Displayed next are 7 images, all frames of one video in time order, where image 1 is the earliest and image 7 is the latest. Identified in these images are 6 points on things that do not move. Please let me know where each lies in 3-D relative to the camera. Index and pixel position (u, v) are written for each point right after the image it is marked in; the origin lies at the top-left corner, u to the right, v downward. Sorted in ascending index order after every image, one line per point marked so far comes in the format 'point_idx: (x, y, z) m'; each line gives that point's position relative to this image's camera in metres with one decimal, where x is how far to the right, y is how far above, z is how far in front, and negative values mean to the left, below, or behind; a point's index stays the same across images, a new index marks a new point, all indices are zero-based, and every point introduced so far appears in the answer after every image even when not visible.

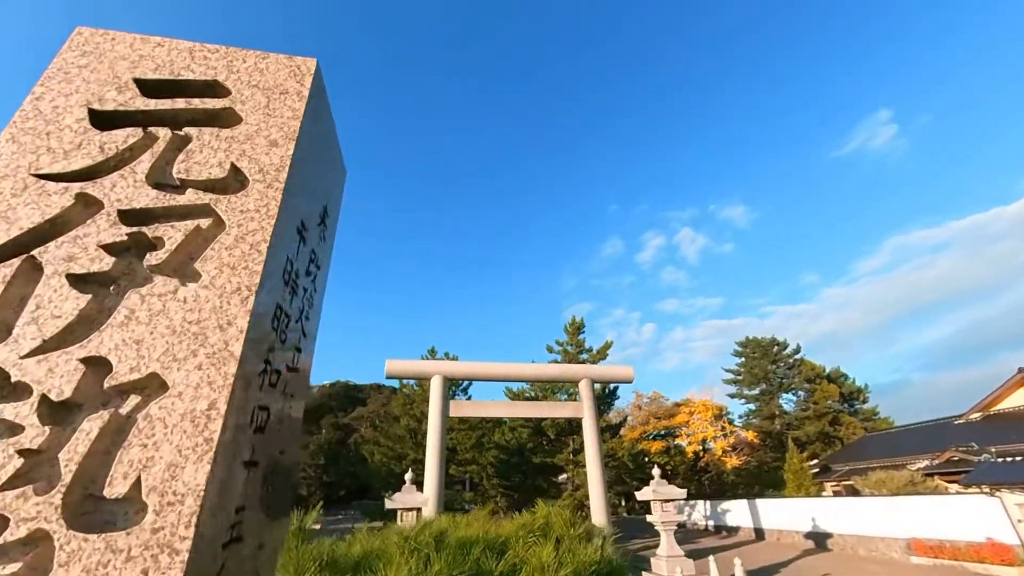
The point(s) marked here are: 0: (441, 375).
0: (-2.3, -2.8, +13.8) m
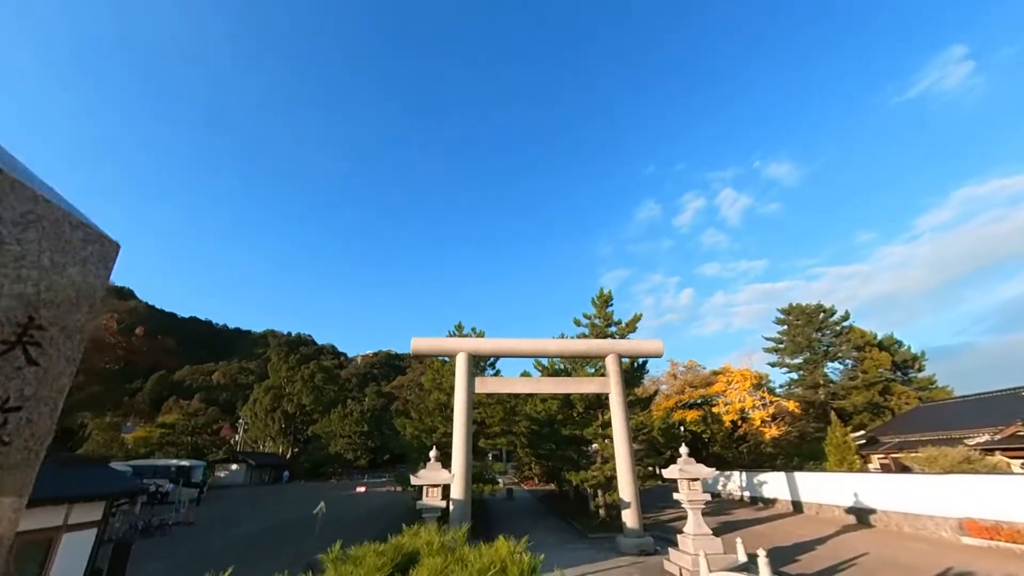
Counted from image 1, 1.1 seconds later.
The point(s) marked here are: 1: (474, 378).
0: (-1.5, -2.1, +13.9) m
1: (-1.2, -2.9, +13.9) m
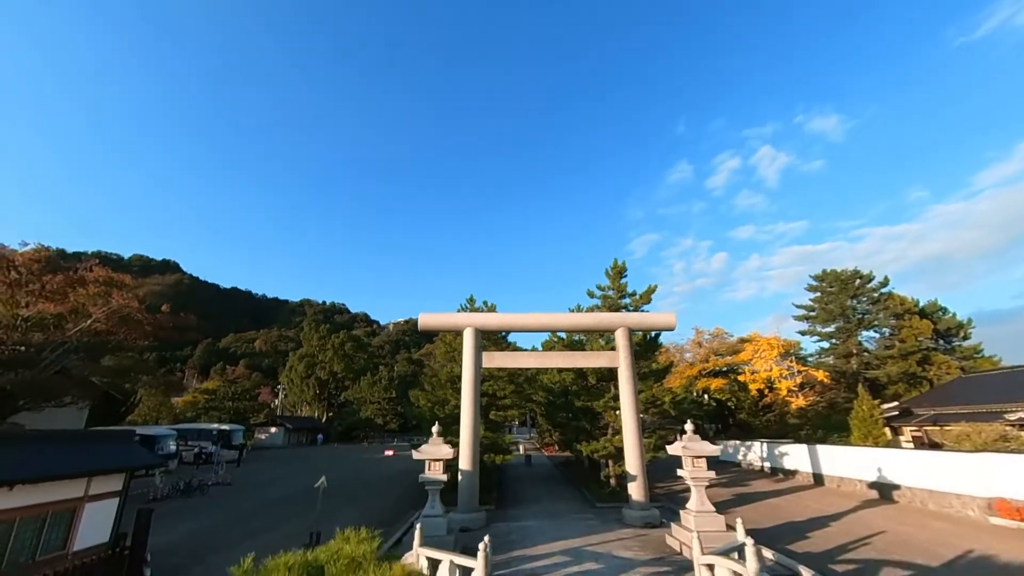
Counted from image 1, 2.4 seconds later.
0: (-1.3, -1.3, +13.9) m
1: (-1.0, -2.1, +13.9) m
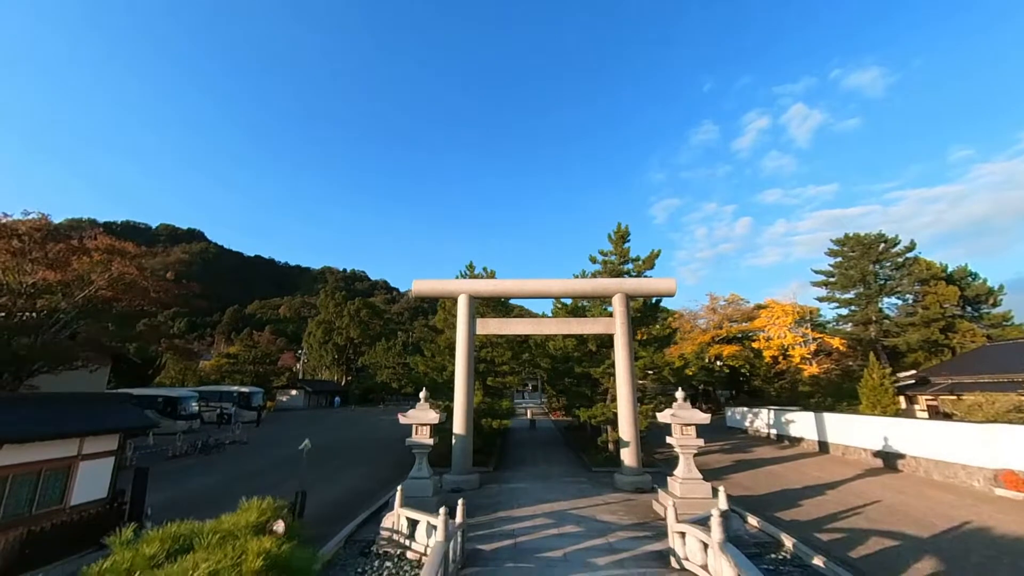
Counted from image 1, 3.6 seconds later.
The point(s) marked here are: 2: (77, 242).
0: (-1.4, -0.2, +13.7) m
1: (-1.1, -1.0, +13.8) m
2: (-13.6, +1.4, +13.5) m
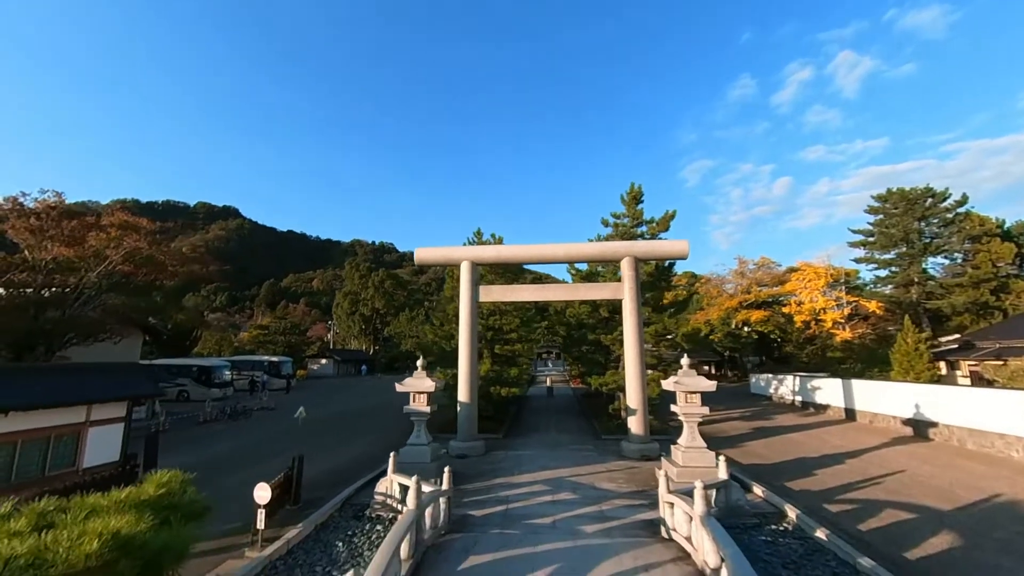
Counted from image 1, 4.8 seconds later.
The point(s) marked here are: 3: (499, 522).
0: (-1.3, +0.8, +13.4) m
1: (-1.0, +0.1, +13.6) m
2: (-13.5, +2.2, +13.8) m
3: (-0.2, -3.8, +7.1) m
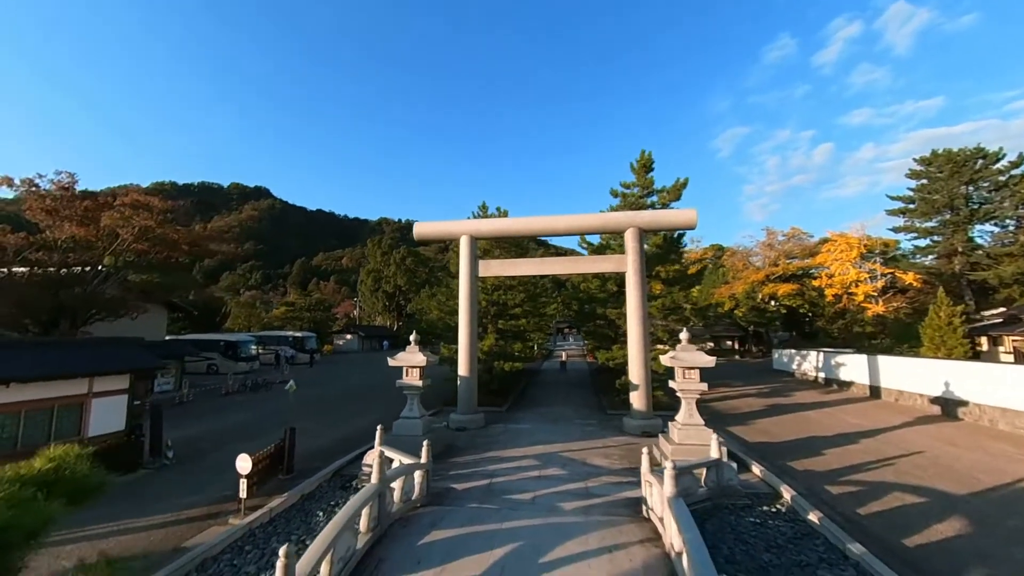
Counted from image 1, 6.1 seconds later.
0: (-1.2, +1.6, +13.2) m
1: (-0.9, +0.9, +13.3) m
2: (-13.4, +3.0, +14.2) m
3: (-0.5, -3.4, +7.0) m
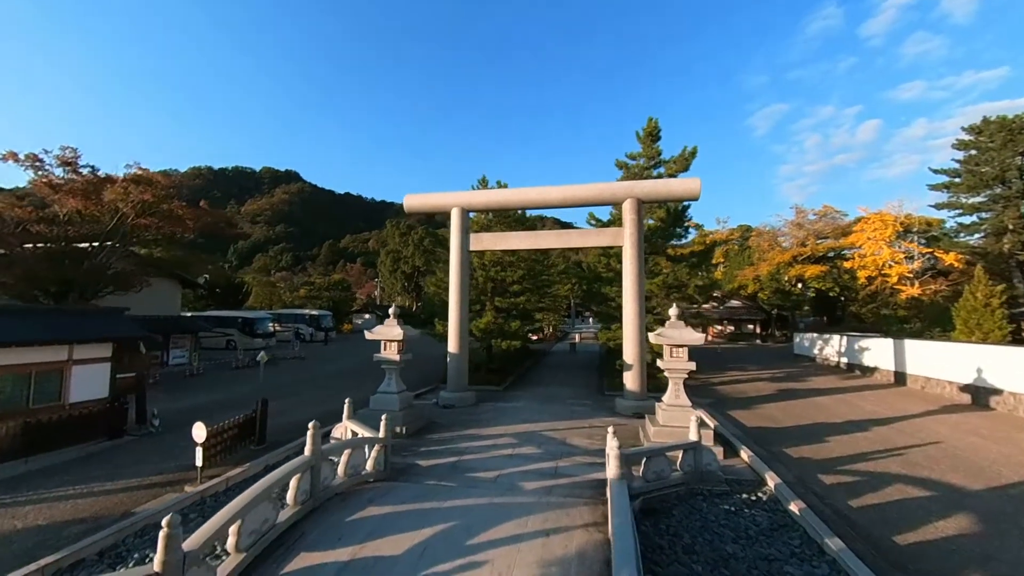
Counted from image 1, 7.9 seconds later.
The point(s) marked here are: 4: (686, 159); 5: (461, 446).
0: (-1.4, +2.4, +12.7) m
1: (-1.1, +1.6, +12.9) m
2: (-13.5, +3.8, +14.4) m
3: (-1.1, -2.9, +6.7) m
4: (+5.5, +4.1, +13.6) m
5: (-0.9, -2.9, +8.0) m
